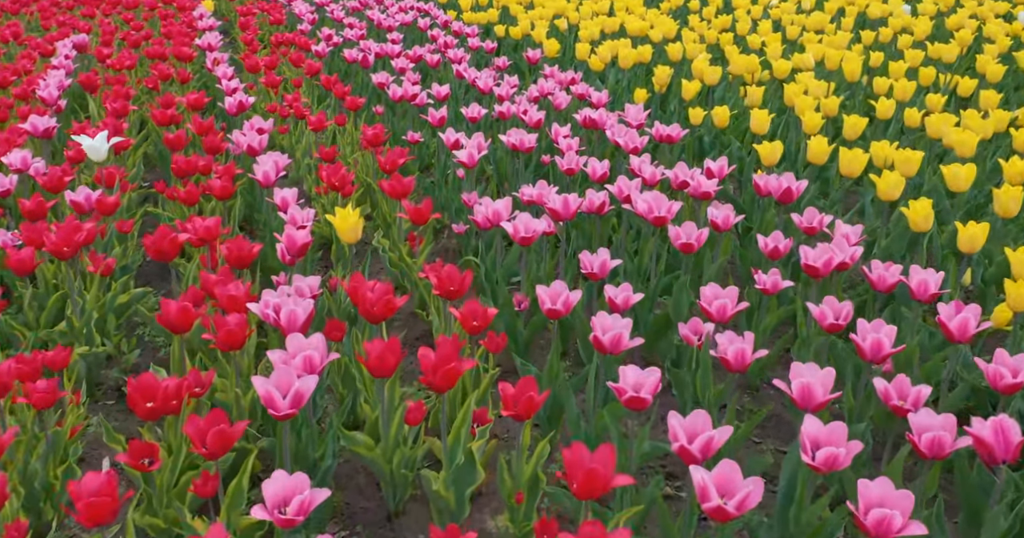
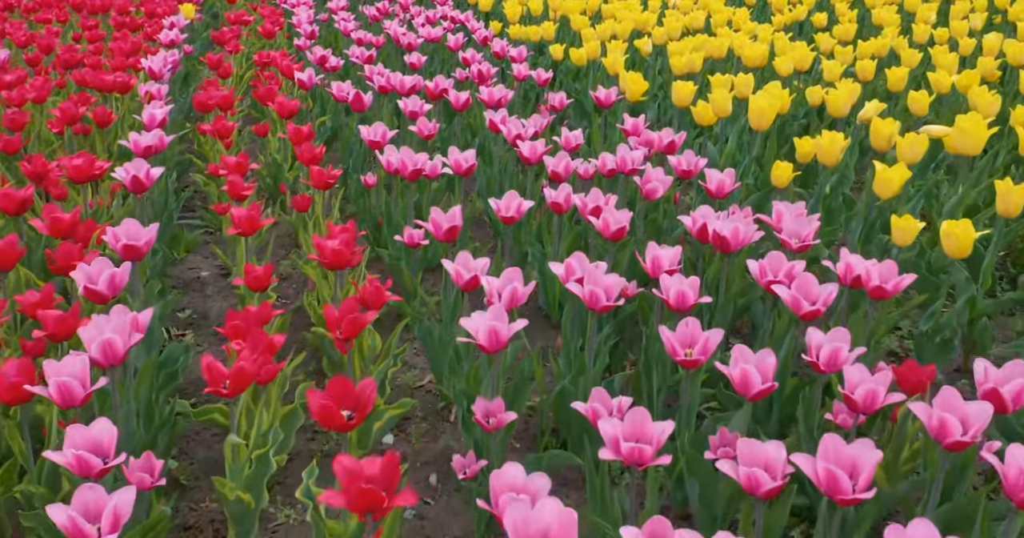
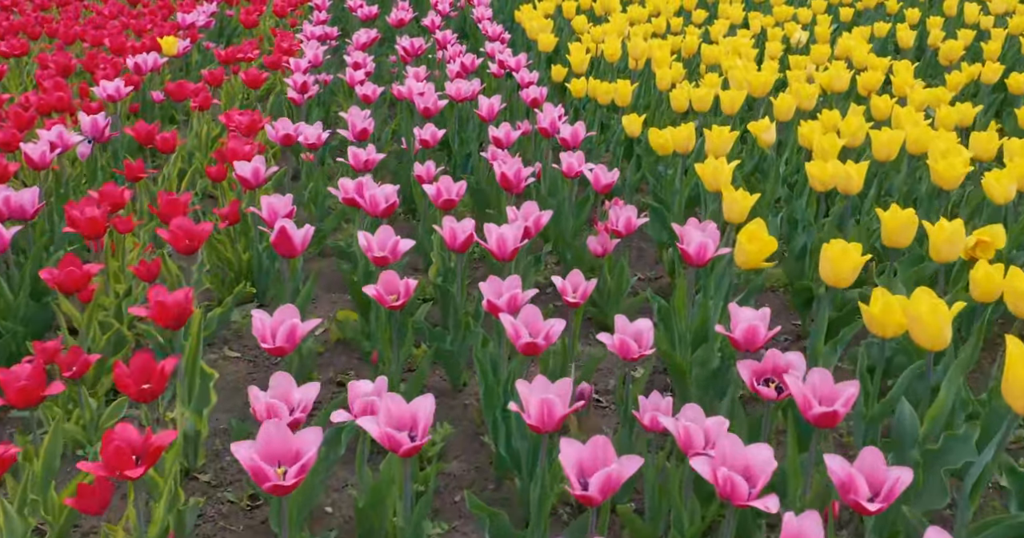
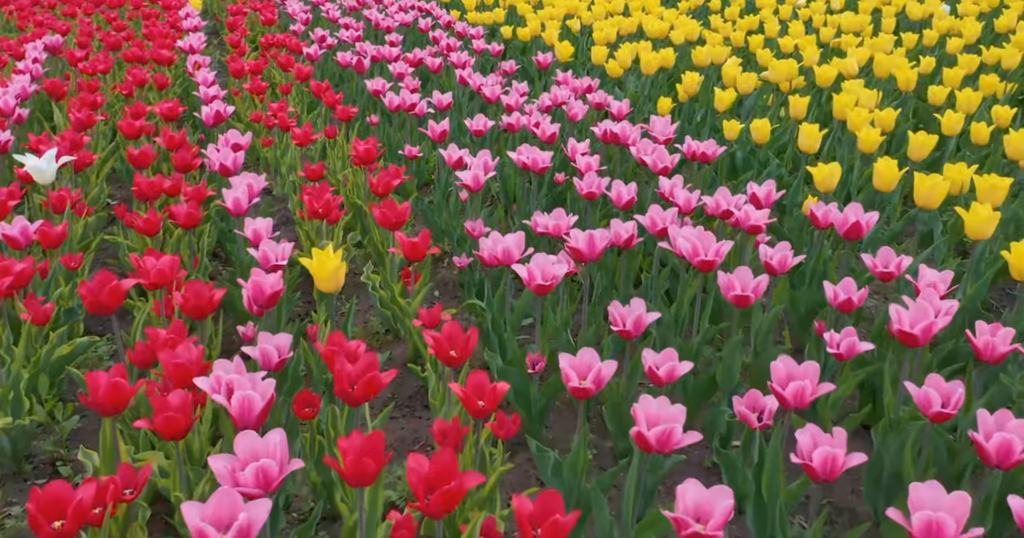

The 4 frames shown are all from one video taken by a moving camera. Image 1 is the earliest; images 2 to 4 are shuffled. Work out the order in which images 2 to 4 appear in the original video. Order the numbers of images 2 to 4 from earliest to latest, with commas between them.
4, 2, 3
